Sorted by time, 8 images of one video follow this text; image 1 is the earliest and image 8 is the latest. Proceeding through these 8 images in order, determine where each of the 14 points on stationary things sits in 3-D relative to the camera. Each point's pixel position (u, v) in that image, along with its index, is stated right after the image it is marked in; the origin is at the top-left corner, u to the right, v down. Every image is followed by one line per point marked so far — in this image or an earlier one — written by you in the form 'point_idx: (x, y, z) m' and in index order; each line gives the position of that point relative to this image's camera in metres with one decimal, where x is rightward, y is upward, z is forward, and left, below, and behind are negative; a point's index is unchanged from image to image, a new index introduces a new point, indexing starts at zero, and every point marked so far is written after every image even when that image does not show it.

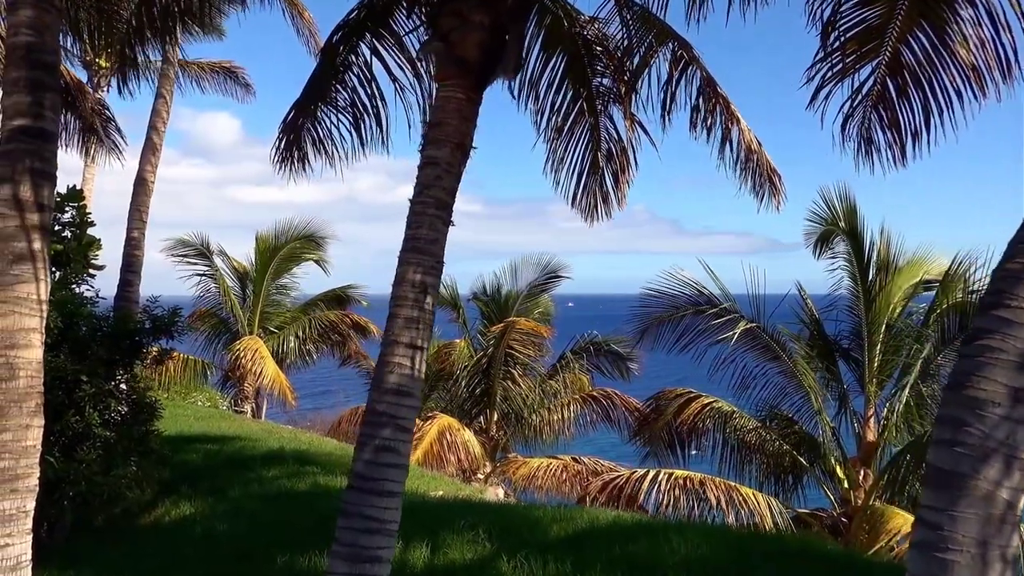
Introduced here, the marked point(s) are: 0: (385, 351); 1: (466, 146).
0: (-0.6, -0.3, +3.8) m
1: (-0.2, +0.7, +4.1) m
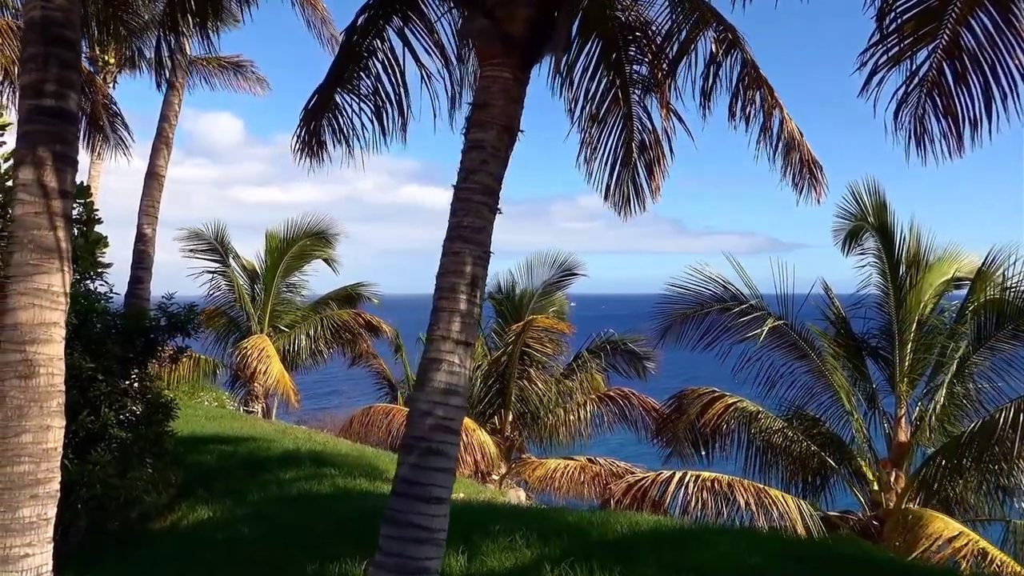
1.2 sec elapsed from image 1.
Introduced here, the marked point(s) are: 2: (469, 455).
0: (-0.3, -0.3, +3.5) m
1: (0.0, +0.7, +3.8) m
2: (-0.6, -2.4, +11.8) m
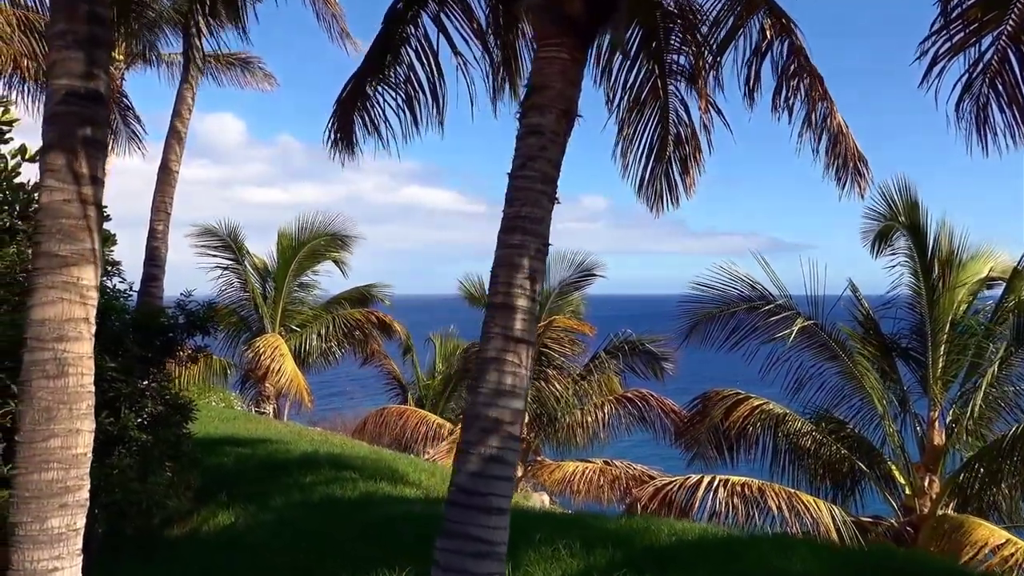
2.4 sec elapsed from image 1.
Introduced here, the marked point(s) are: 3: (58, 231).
0: (-0.1, -0.2, +3.3) m
1: (+0.3, +0.8, +3.6) m
2: (-0.4, -2.4, +11.5) m
3: (-1.8, +0.2, +3.2) m
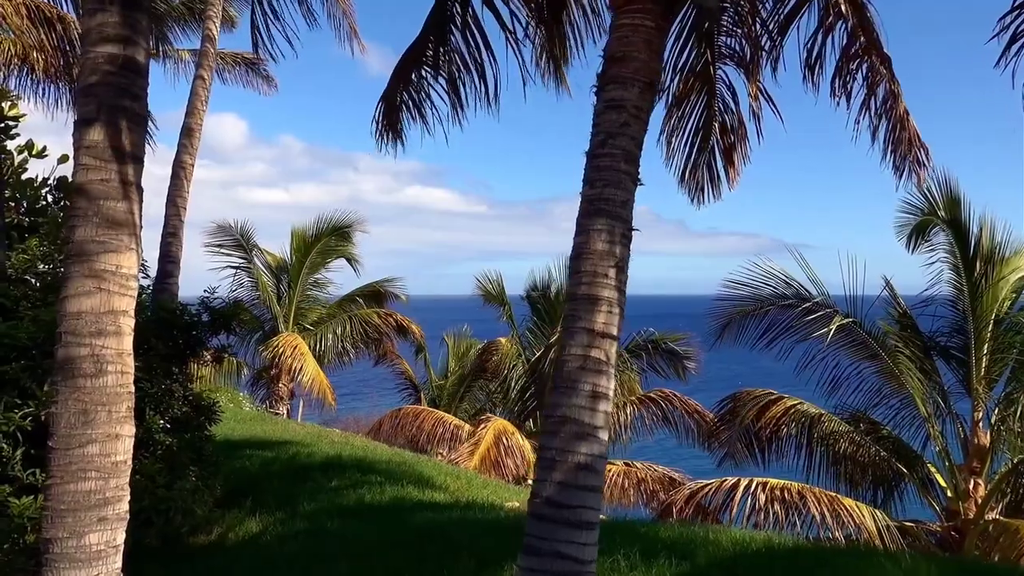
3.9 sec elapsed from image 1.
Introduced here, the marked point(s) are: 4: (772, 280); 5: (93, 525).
0: (+0.2, -0.2, +3.0) m
1: (+0.6, +0.8, +3.3) m
2: (-0.1, -2.3, +11.2) m
3: (-1.5, +0.3, +2.9) m
4: (+3.0, +0.1, +9.5) m
5: (-1.4, -0.8, +2.8) m
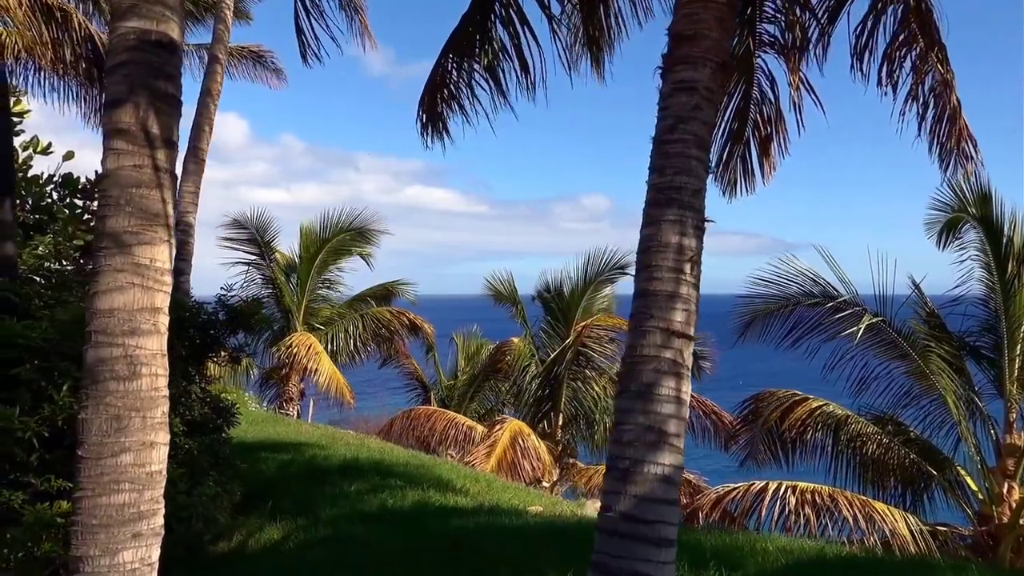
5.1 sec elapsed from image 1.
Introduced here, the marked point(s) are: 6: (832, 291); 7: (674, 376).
0: (+0.4, -0.2, +2.7) m
1: (+0.8, +0.8, +3.0) m
2: (+0.2, -2.3, +11.0) m
3: (-1.2, +0.3, +2.7) m
4: (+3.2, +0.1, +9.3) m
5: (-1.2, -0.8, +2.6) m
6: (+3.6, 0.0, +9.2) m
7: (+0.5, -0.3, +2.7) m
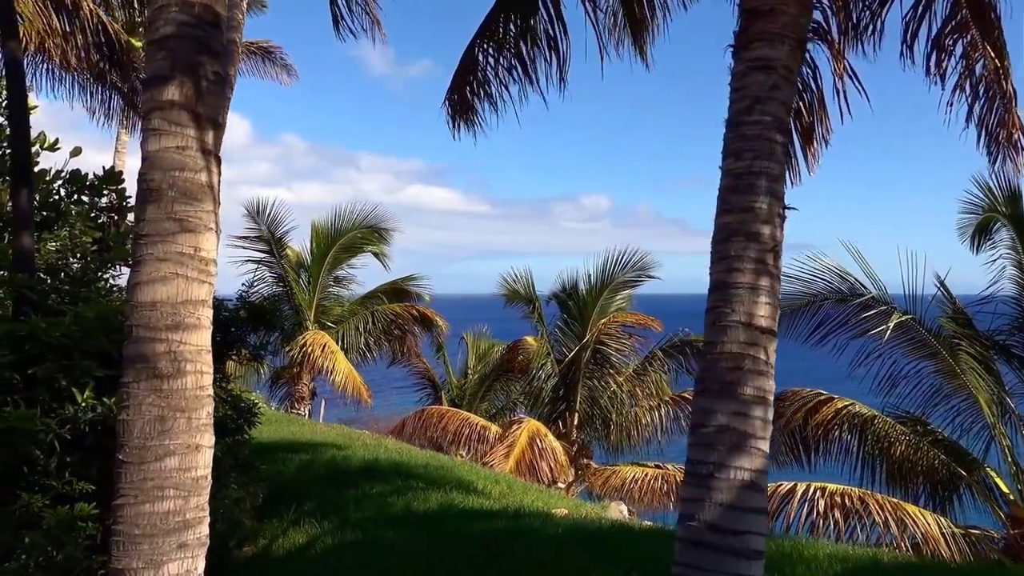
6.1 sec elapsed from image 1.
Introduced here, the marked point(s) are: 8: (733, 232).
0: (+0.7, -0.2, +2.5) m
1: (+1.0, +0.8, +2.9) m
2: (+0.4, -2.3, +10.8) m
3: (-1.0, +0.3, +2.5) m
4: (+3.4, +0.2, +9.1) m
5: (-1.0, -0.8, +2.4) m
6: (+3.8, 0.0, +9.0) m
7: (+0.7, -0.3, +2.5) m
8: (+0.7, +0.2, +2.6) m
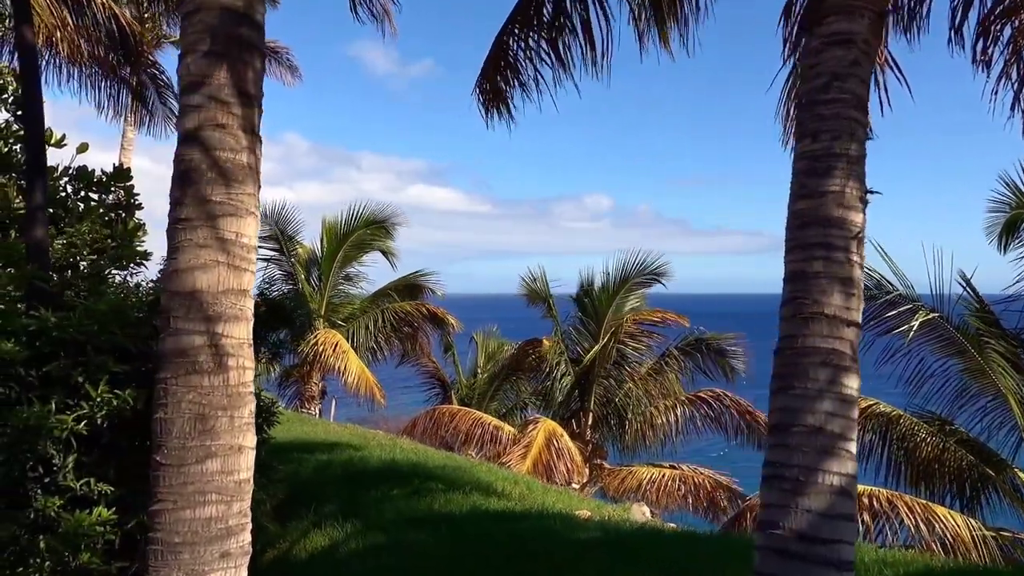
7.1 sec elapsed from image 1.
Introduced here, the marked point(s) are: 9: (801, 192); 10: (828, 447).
0: (+0.8, -0.1, +2.4) m
1: (+1.2, +0.9, +2.7) m
2: (+0.6, -2.3, +10.6) m
3: (-0.8, +0.3, +2.3) m
4: (+3.6, +0.2, +8.9) m
5: (-0.8, -0.7, +2.3) m
6: (+4.0, 0.0, +8.8) m
7: (+0.9, -0.2, +2.3) m
8: (+0.9, +0.2, +2.4) m
9: (+0.9, +0.3, +2.5) m
10: (+0.8, -0.4, +2.2) m
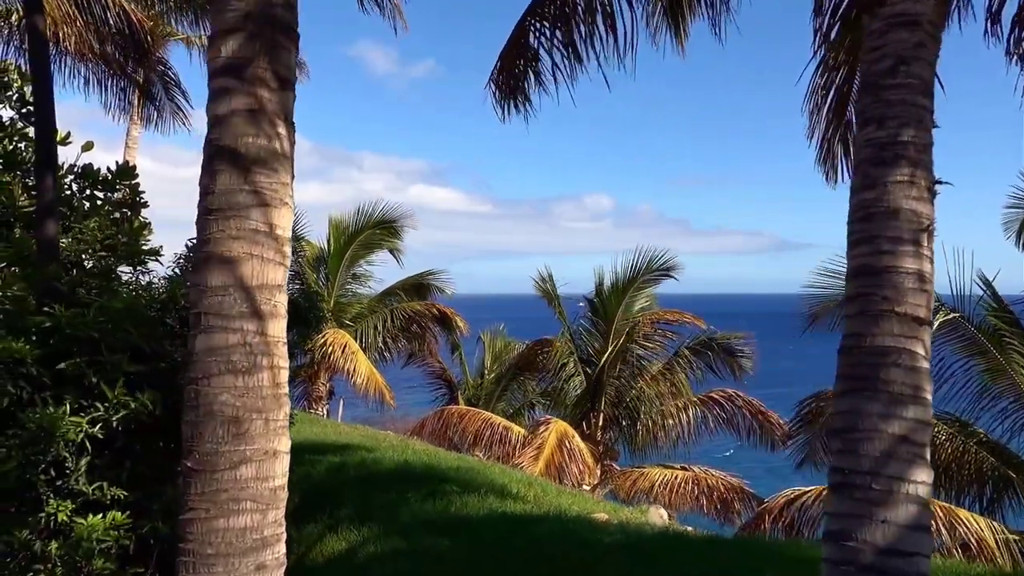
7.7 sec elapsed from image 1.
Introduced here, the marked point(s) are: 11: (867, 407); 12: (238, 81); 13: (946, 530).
0: (+1.0, -0.1, +2.2) m
1: (+1.3, +0.9, +2.5) m
2: (+0.7, -2.2, +10.5) m
3: (-0.7, +0.4, +2.2) m
4: (+3.8, +0.2, +8.7) m
5: (-0.7, -0.7, +2.1) m
6: (+4.1, 0.0, +8.7) m
7: (+1.1, -0.2, +2.2) m
8: (+1.0, +0.2, +2.3) m
9: (+1.0, +0.3, +2.4) m
10: (+1.0, -0.4, +2.1) m
11: (+0.9, -0.3, +2.2) m
12: (-0.8, +0.6, +2.2) m
13: (+4.0, -2.2, +7.6) m
